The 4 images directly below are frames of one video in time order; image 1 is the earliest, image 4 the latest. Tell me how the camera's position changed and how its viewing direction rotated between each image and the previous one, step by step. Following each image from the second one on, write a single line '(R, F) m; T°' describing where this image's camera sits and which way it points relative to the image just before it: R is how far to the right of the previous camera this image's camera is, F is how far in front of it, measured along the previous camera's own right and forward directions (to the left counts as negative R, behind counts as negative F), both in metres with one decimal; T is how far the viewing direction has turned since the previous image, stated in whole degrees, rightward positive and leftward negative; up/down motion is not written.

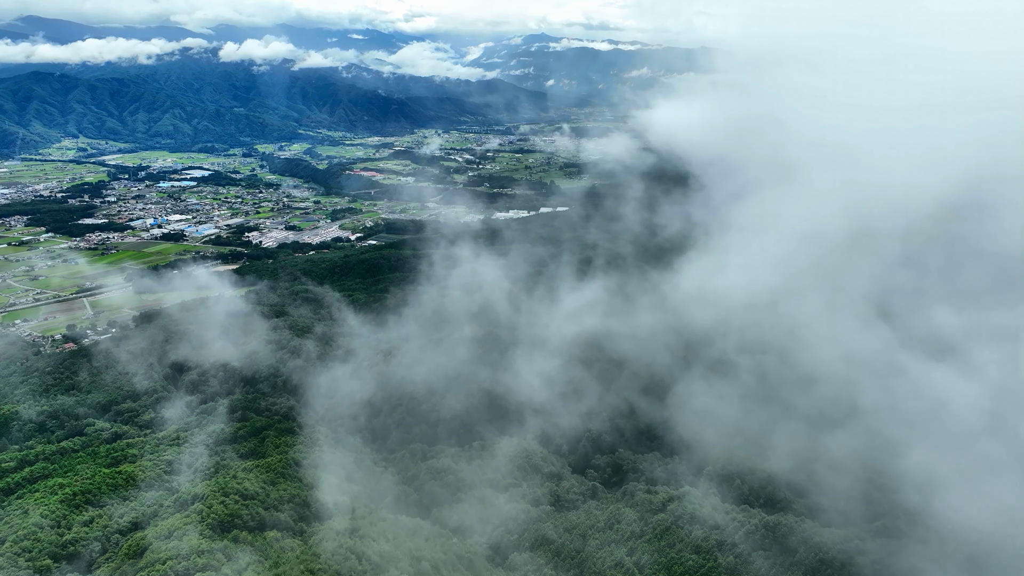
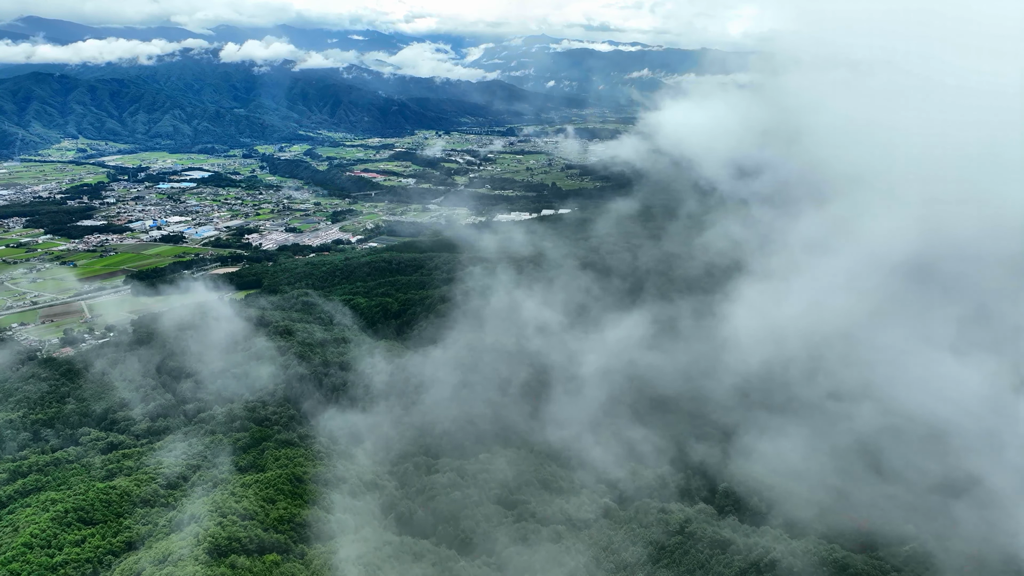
(-0.5, +1.4) m; 0°
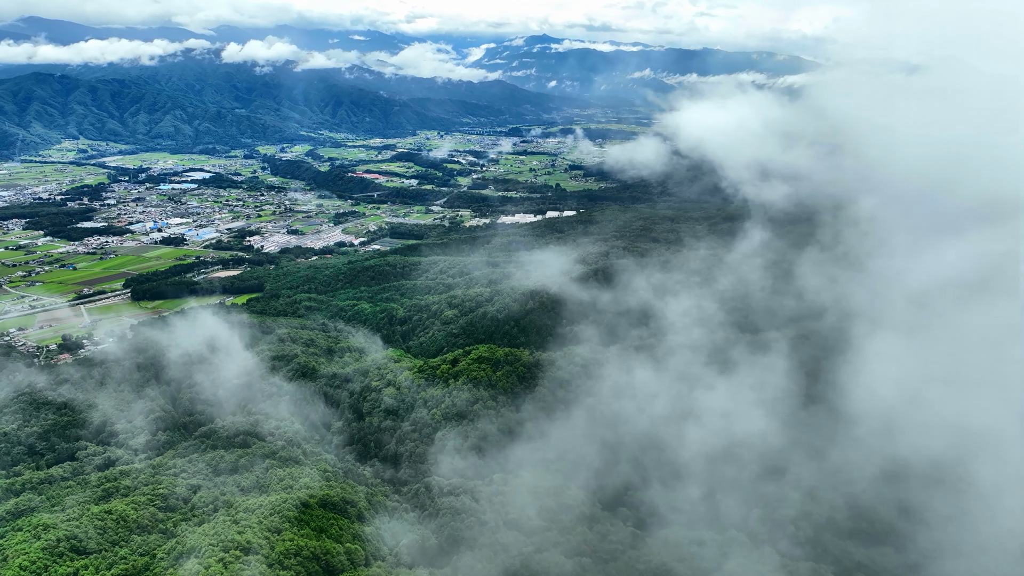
(-1.0, +2.2) m; 0°
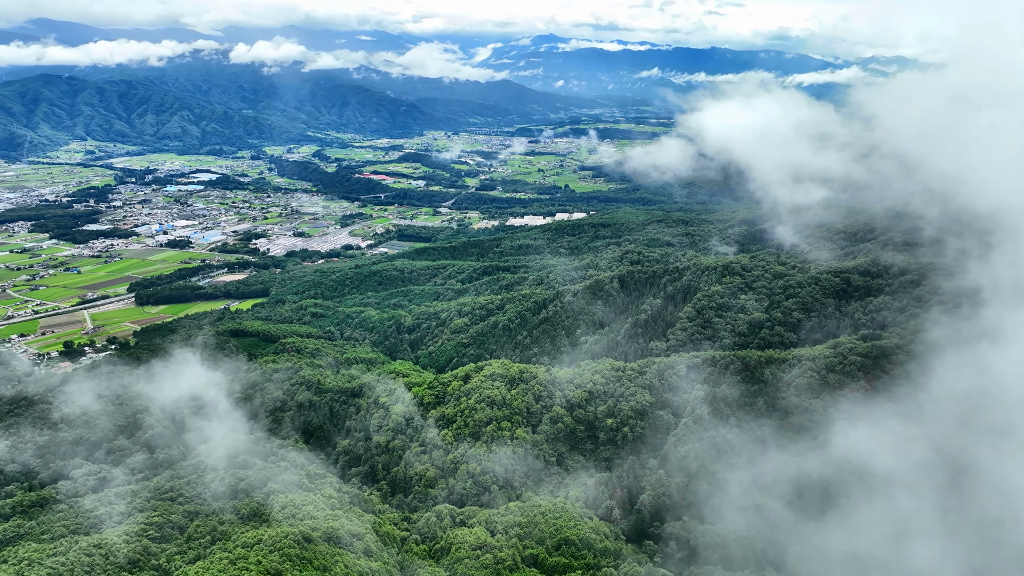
(-0.7, +2.8) m; -1°
